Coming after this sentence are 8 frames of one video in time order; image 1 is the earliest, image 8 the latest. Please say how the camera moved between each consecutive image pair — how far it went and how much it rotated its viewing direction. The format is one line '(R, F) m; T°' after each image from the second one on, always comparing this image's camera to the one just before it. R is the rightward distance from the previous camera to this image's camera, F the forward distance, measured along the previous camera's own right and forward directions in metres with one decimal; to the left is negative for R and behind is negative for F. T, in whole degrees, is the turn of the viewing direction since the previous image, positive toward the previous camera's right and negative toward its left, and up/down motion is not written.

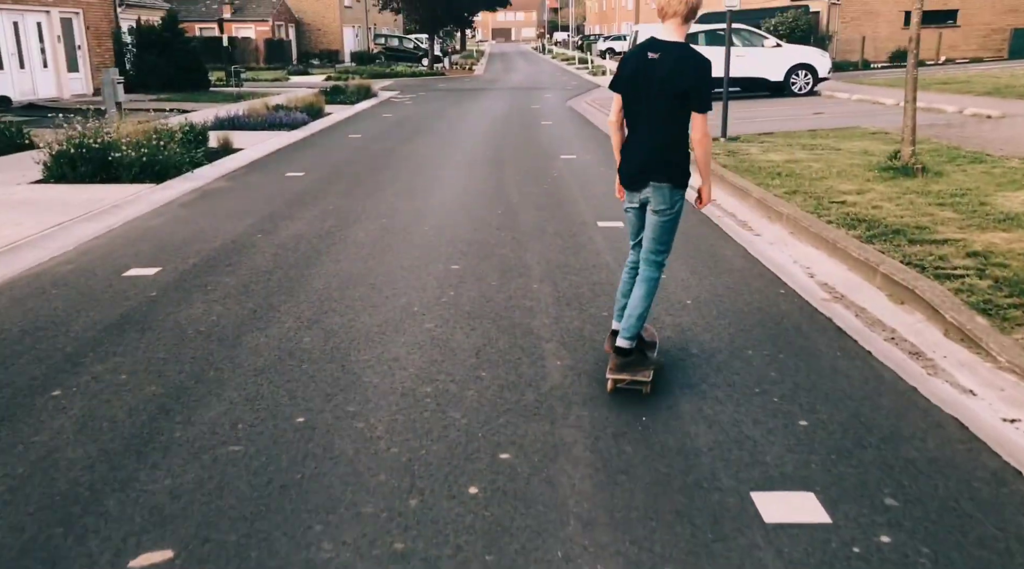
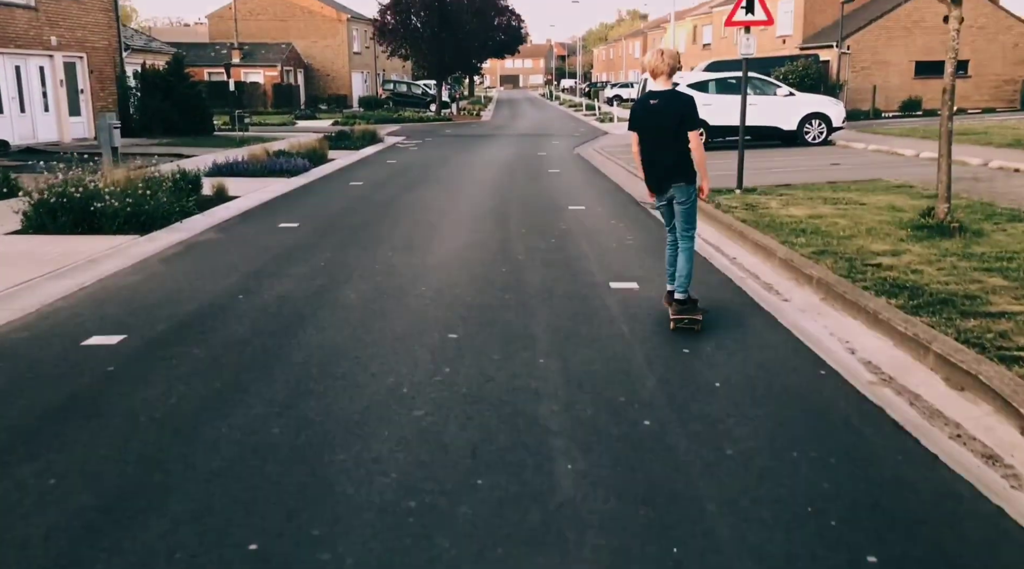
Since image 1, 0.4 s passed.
(0.0, +0.7) m; 0°
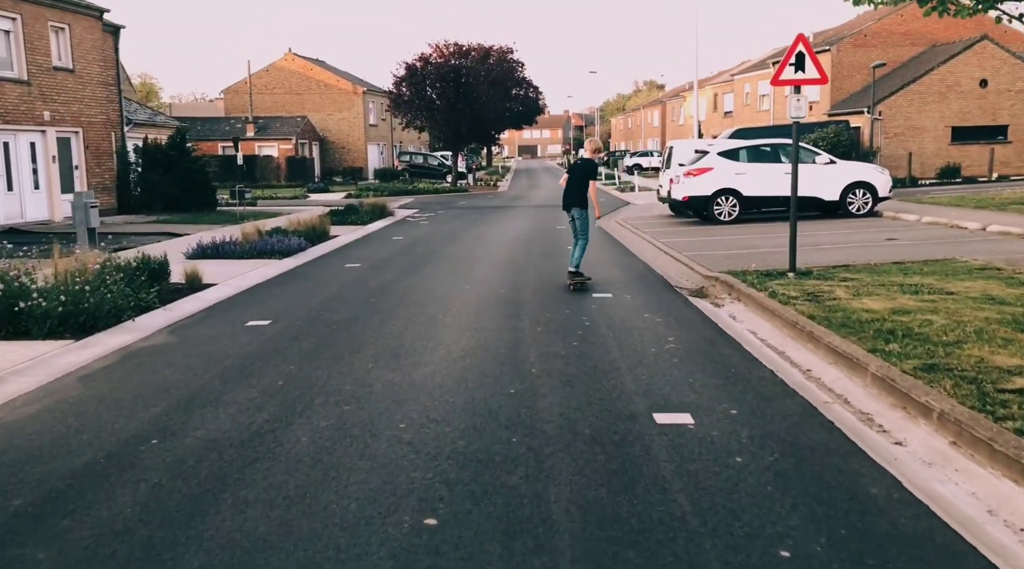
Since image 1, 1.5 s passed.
(+0.1, +1.8) m; -1°
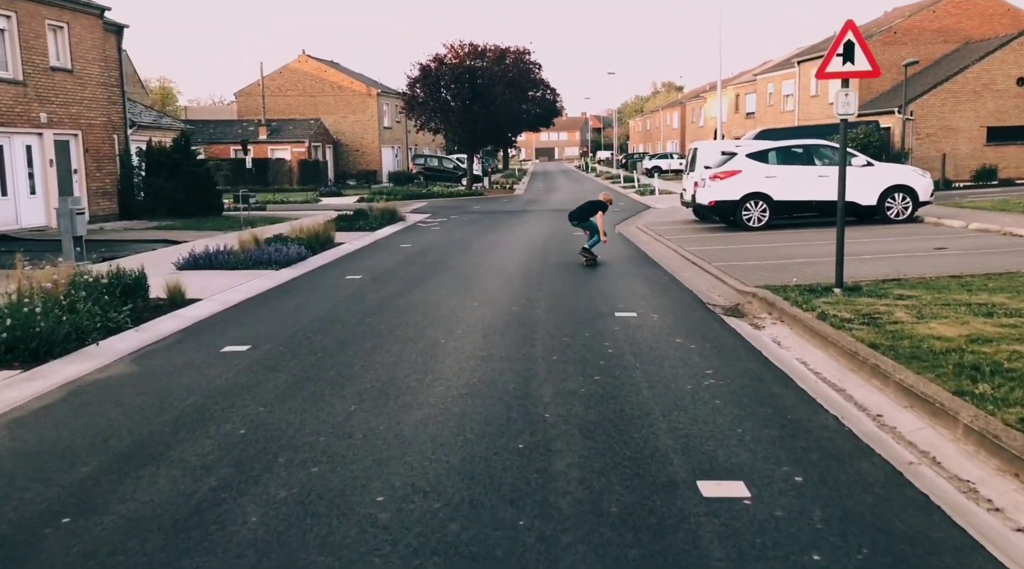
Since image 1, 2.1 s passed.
(0.0, +1.1) m; -1°
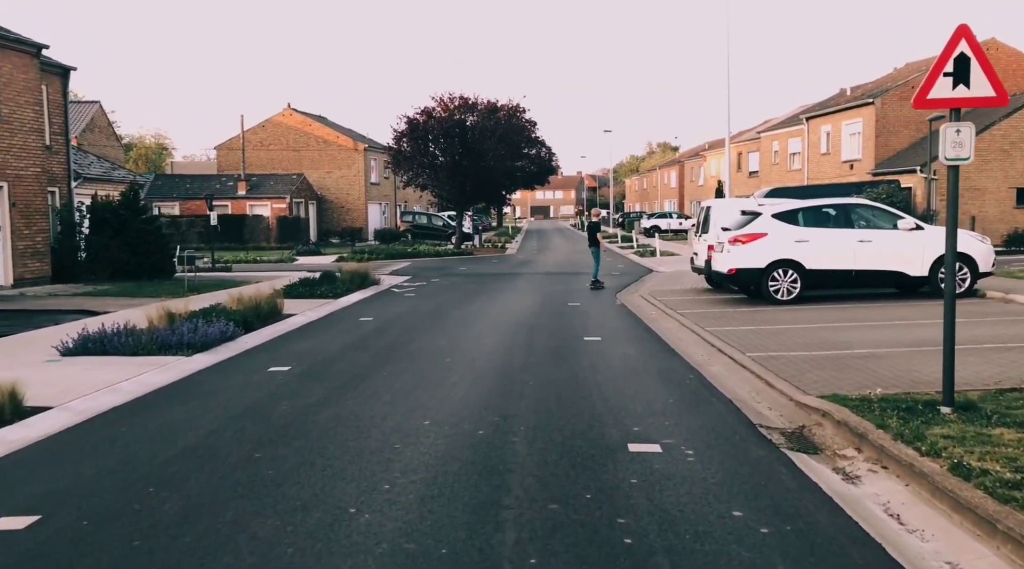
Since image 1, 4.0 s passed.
(+0.2, +3.1) m; 0°
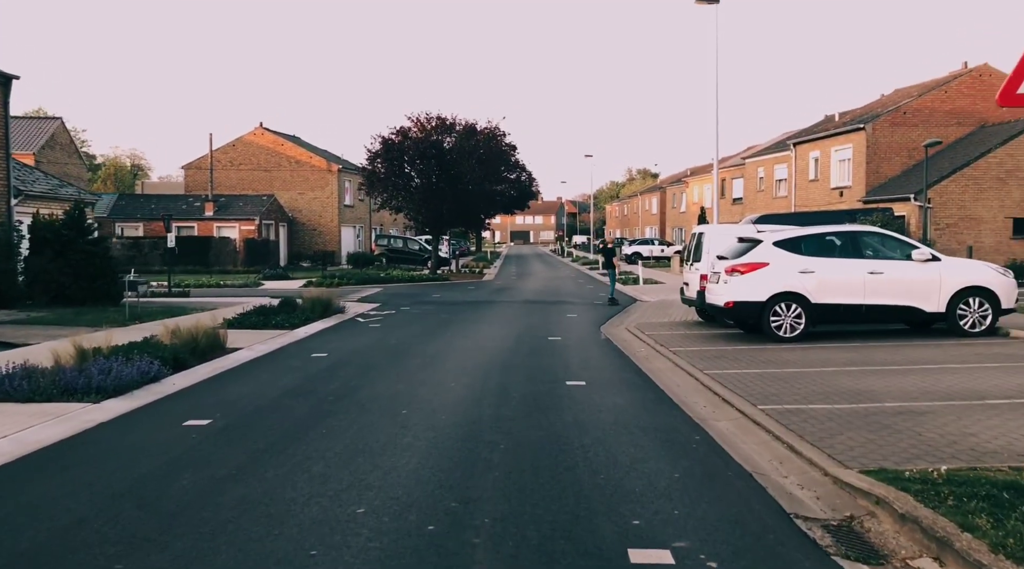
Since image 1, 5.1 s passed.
(+0.1, +1.7) m; +1°
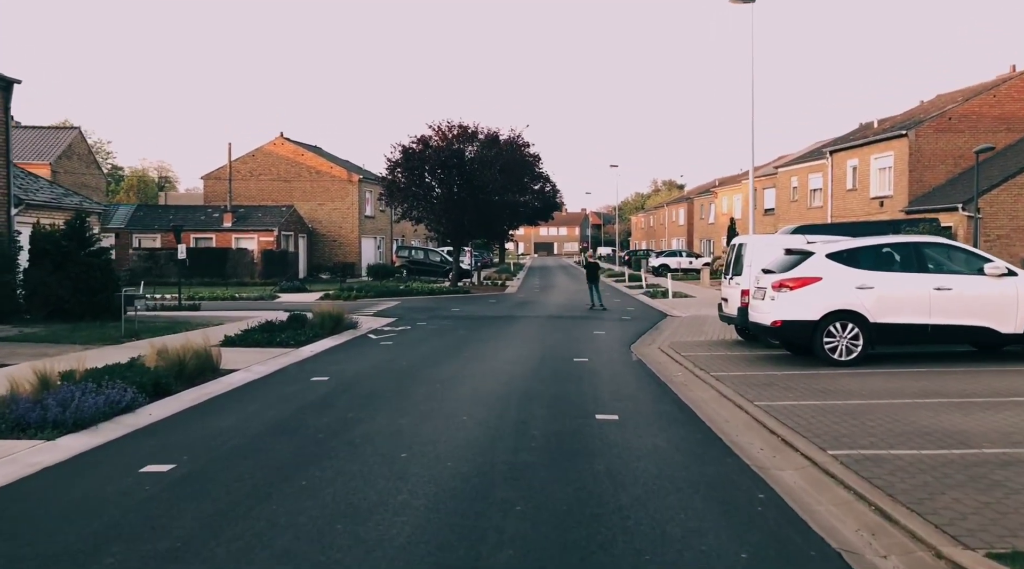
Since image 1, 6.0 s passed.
(0.0, +1.4) m; -2°
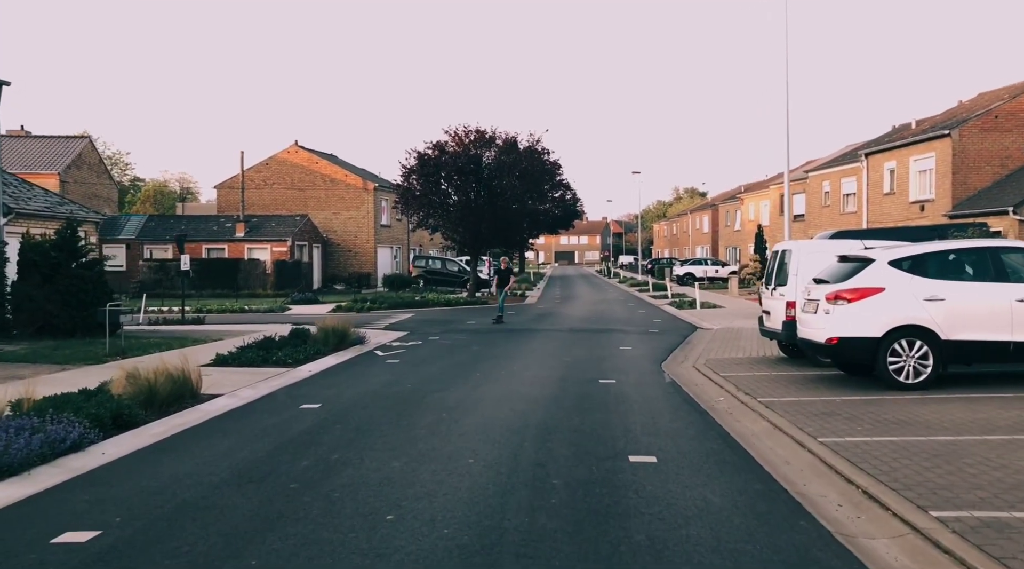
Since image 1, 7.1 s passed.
(0.0, +1.6) m; -1°
